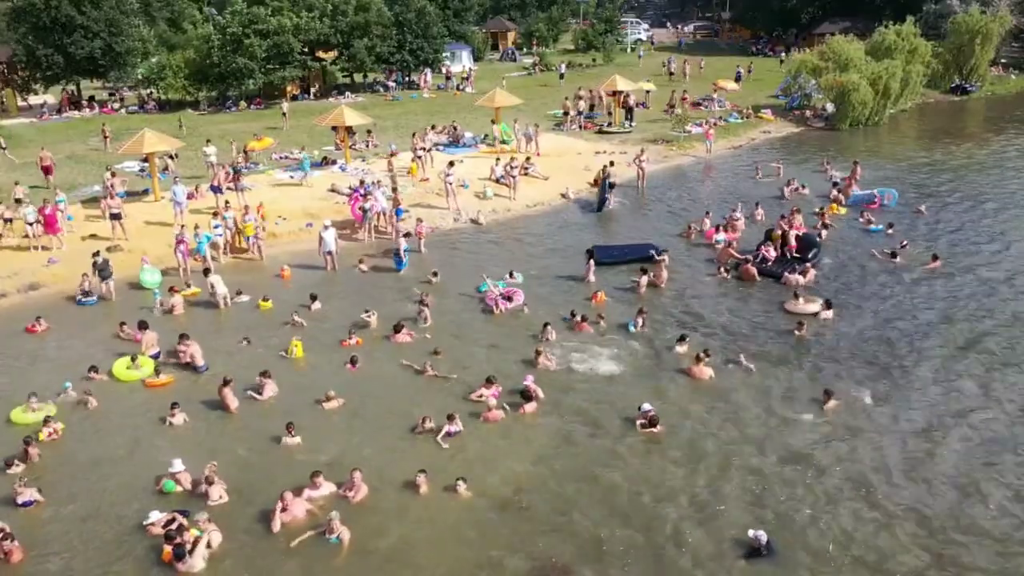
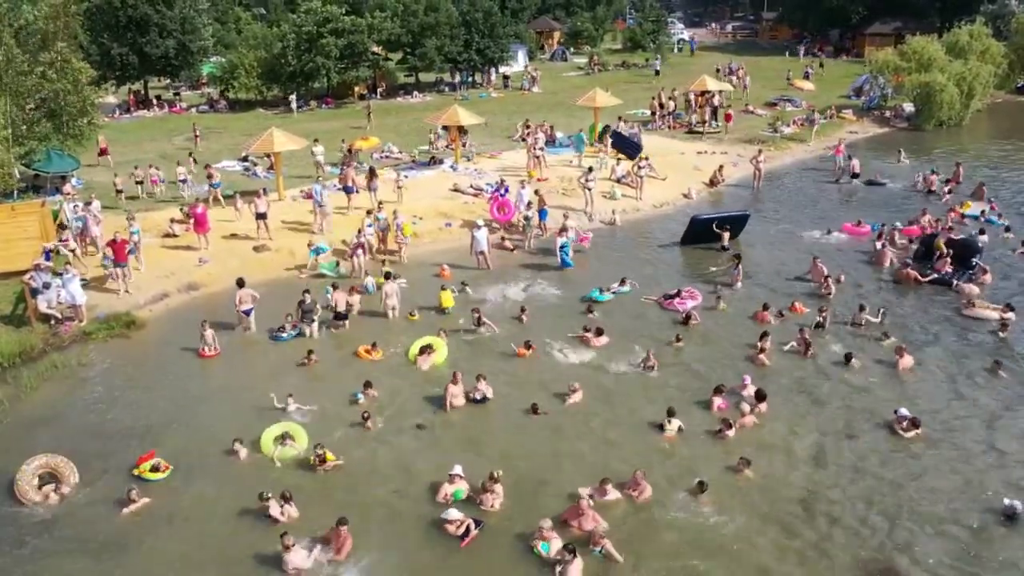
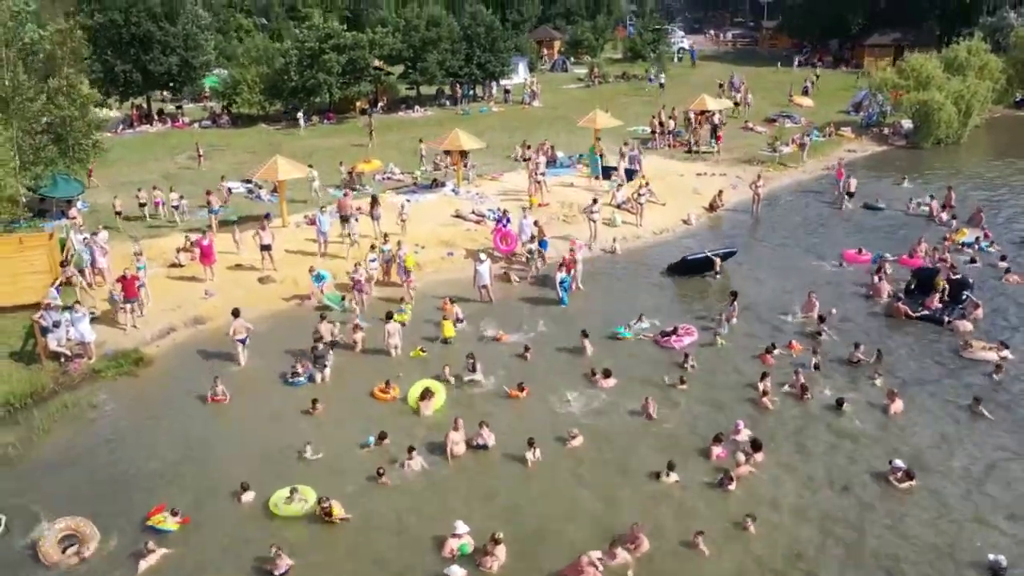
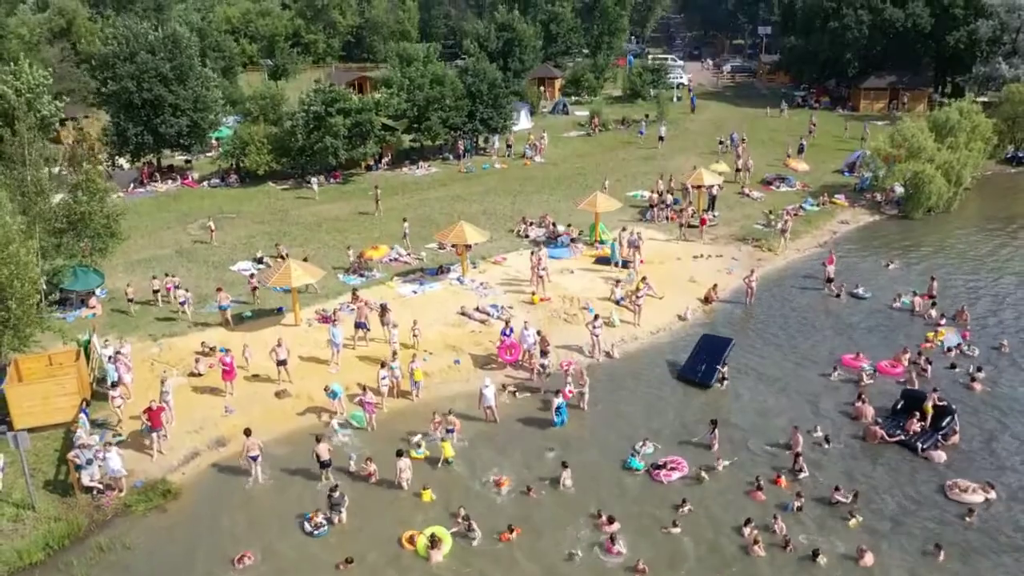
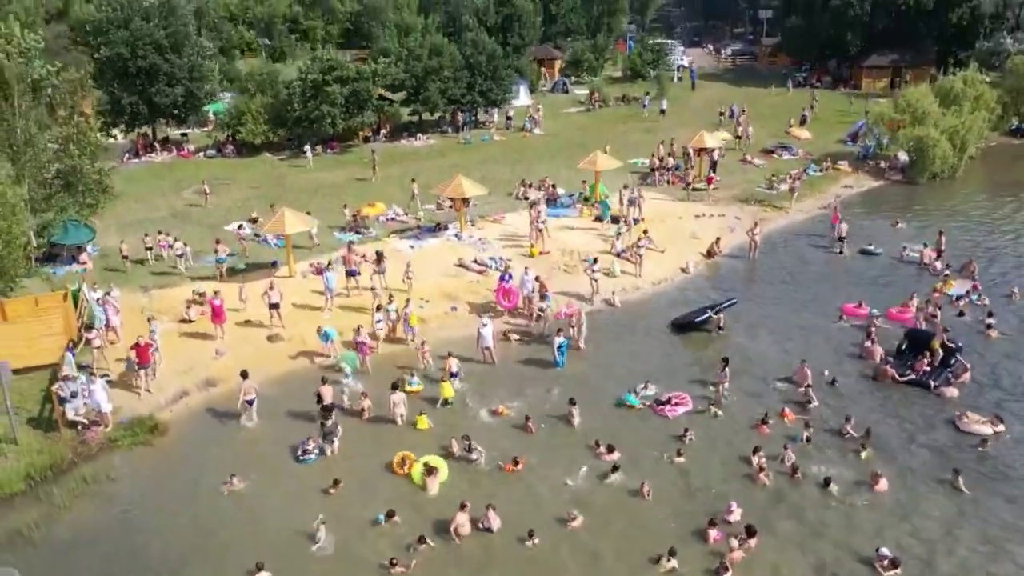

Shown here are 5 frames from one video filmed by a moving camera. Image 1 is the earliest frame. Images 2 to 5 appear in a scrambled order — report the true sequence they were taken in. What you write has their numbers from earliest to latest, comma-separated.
2, 3, 5, 4
